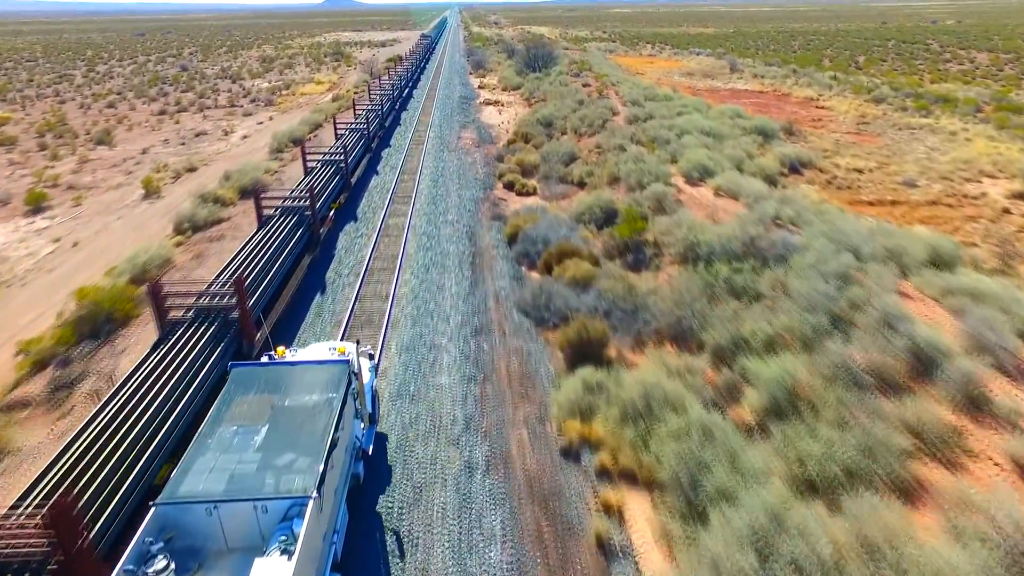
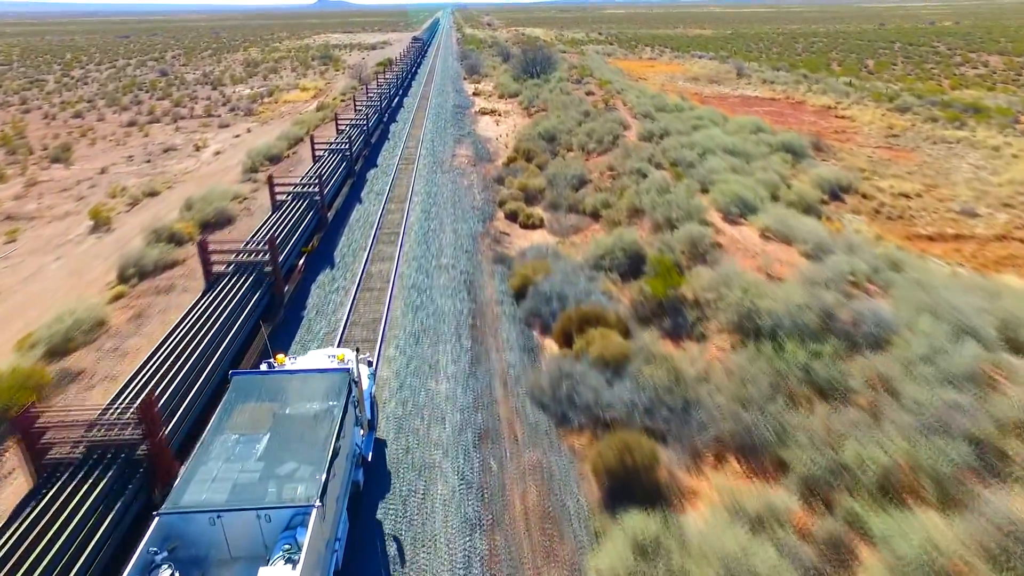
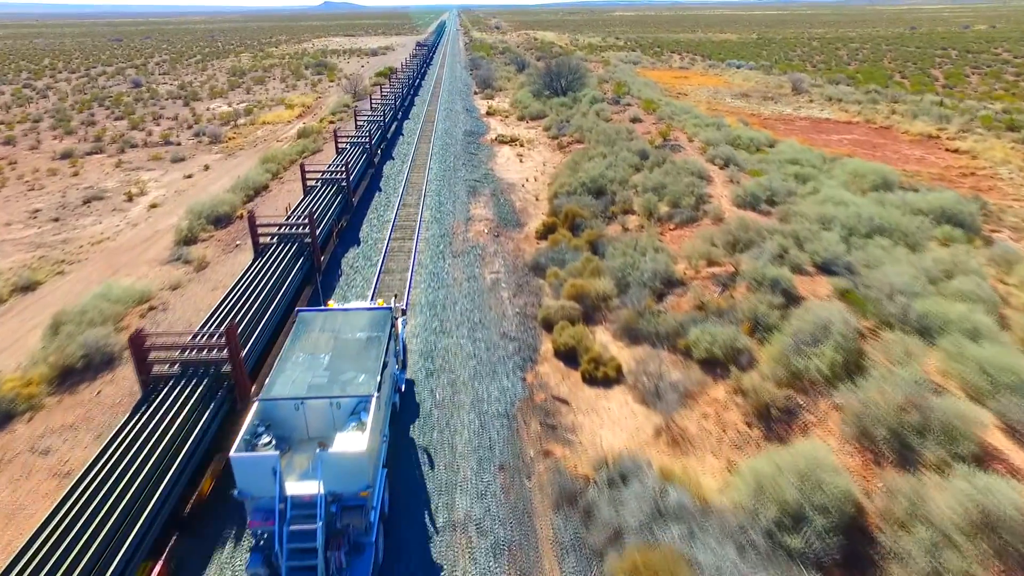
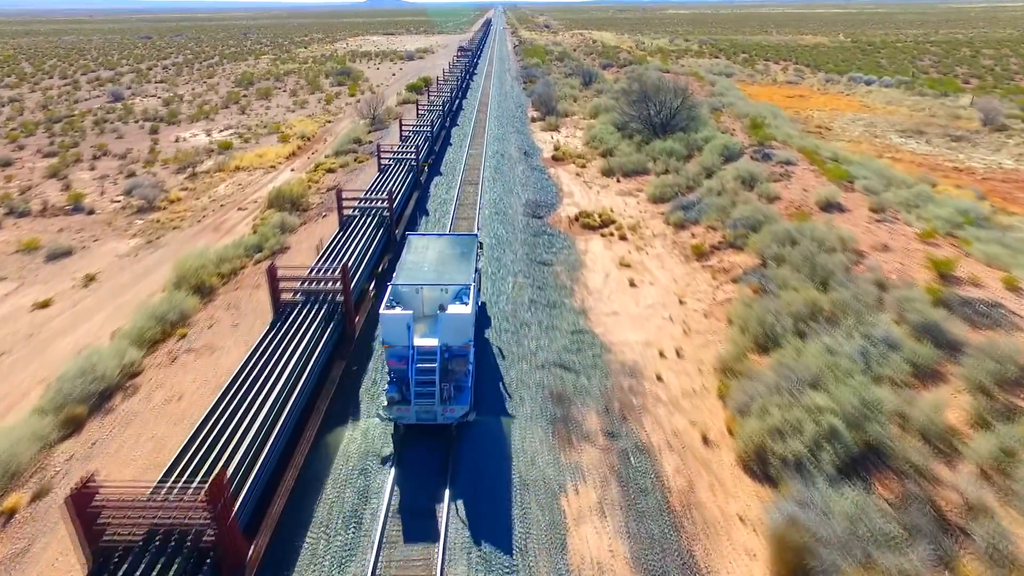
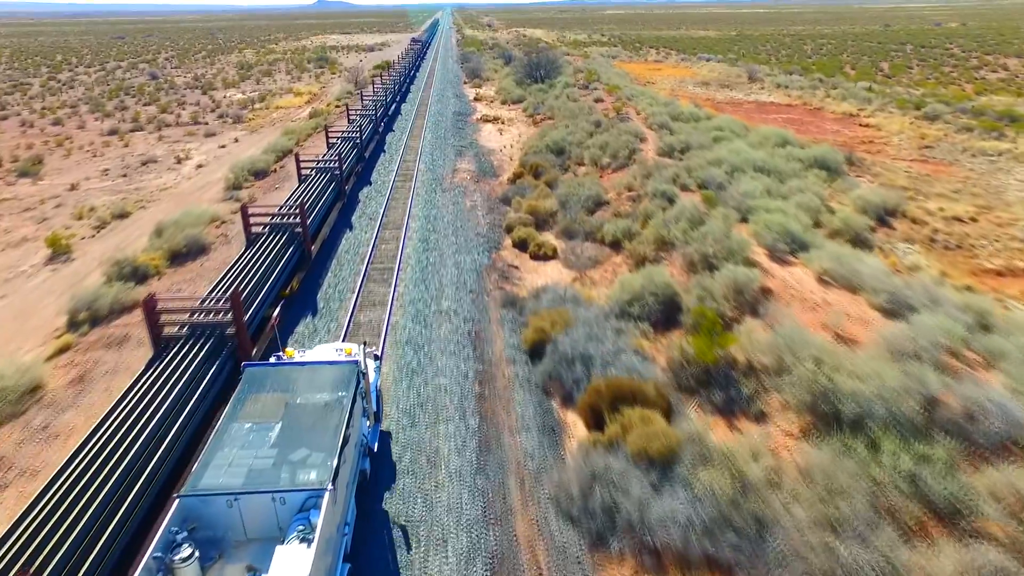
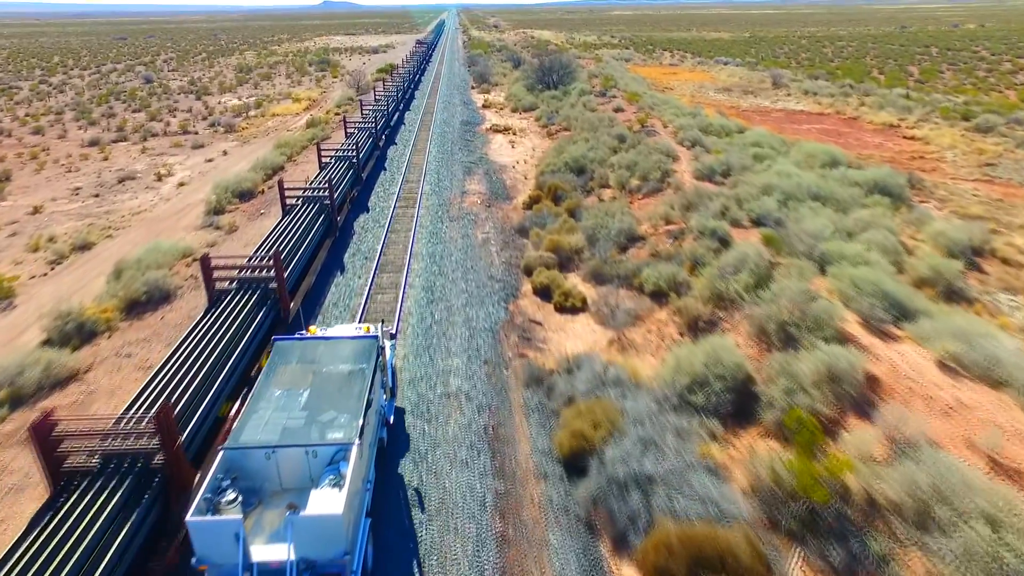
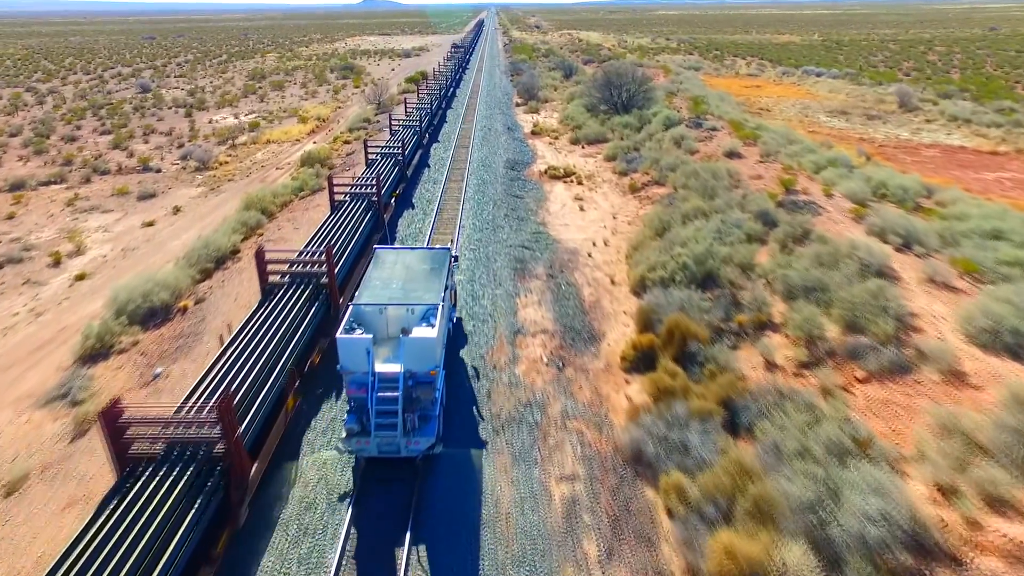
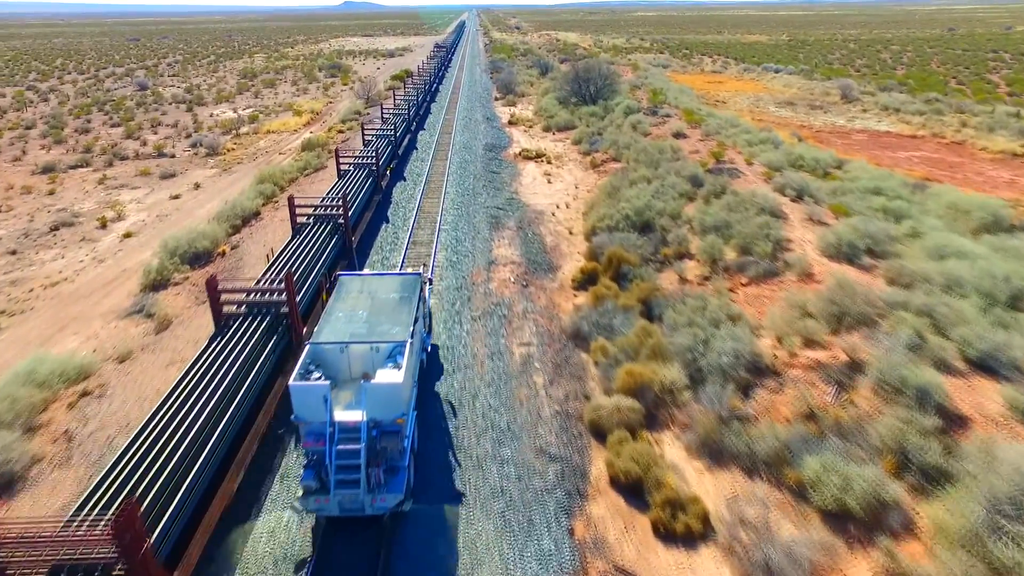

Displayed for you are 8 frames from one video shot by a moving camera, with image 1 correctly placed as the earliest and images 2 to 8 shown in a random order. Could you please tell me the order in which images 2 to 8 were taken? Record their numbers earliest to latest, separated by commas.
2, 5, 6, 3, 8, 7, 4
